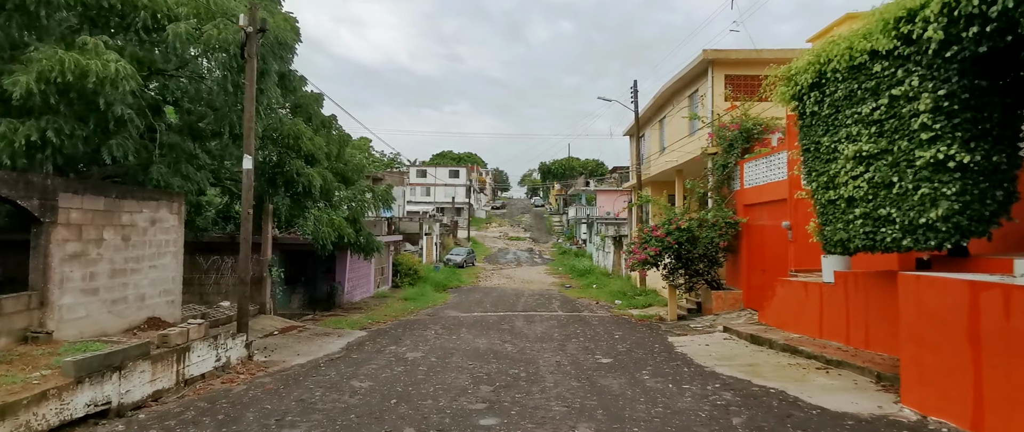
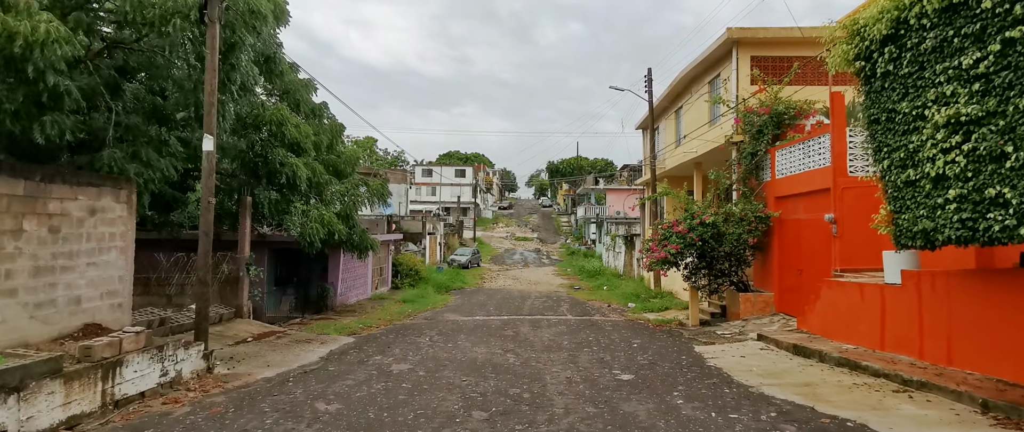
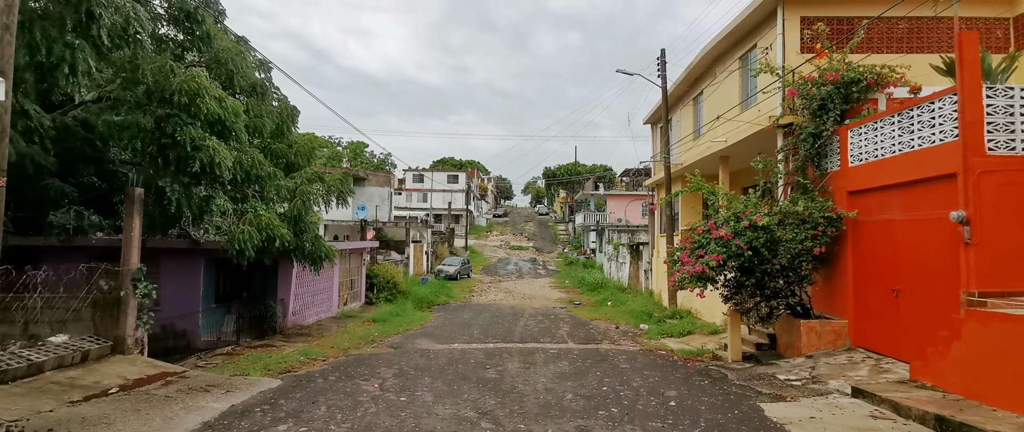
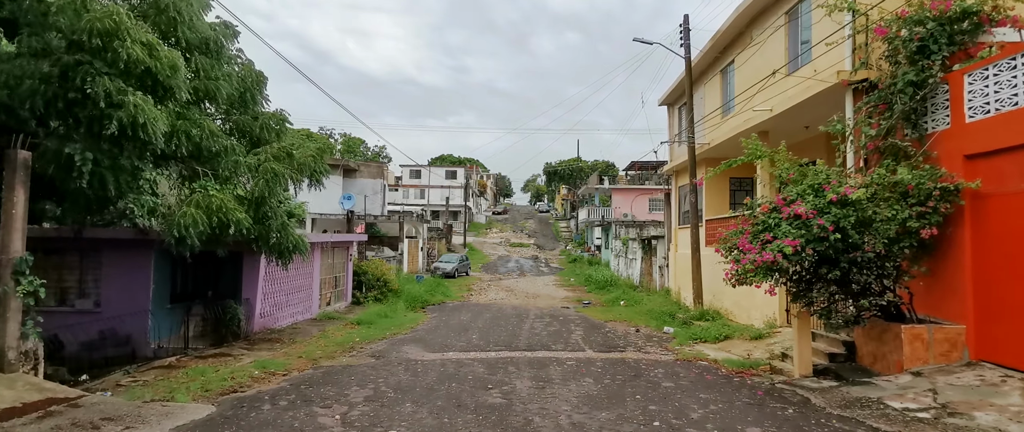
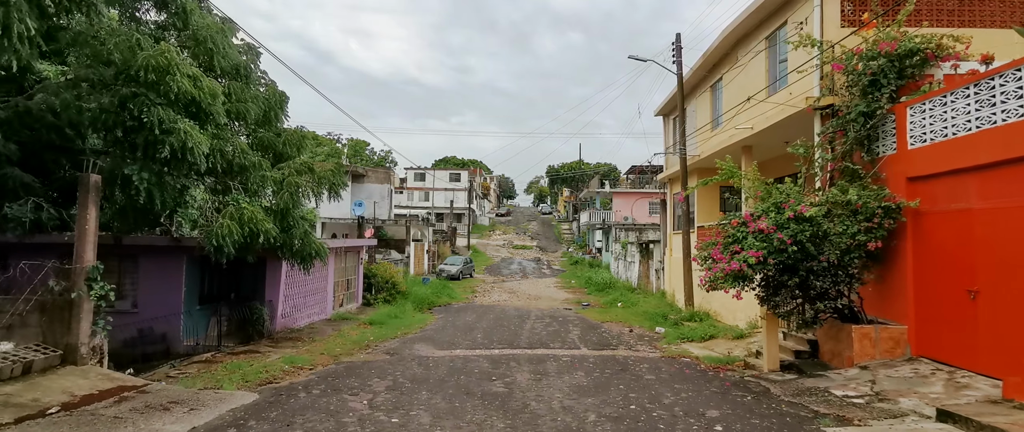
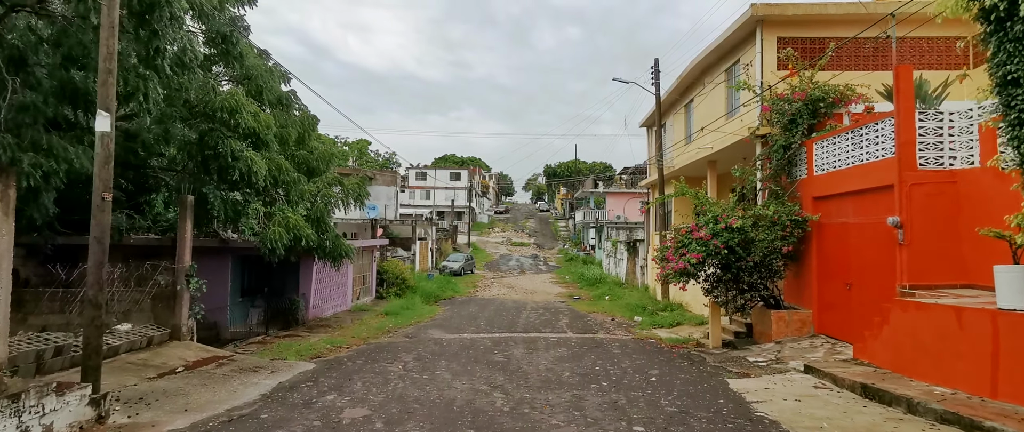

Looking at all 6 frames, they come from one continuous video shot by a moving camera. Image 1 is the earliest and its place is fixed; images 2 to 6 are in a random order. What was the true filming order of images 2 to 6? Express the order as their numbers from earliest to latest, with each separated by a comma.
2, 6, 3, 5, 4
